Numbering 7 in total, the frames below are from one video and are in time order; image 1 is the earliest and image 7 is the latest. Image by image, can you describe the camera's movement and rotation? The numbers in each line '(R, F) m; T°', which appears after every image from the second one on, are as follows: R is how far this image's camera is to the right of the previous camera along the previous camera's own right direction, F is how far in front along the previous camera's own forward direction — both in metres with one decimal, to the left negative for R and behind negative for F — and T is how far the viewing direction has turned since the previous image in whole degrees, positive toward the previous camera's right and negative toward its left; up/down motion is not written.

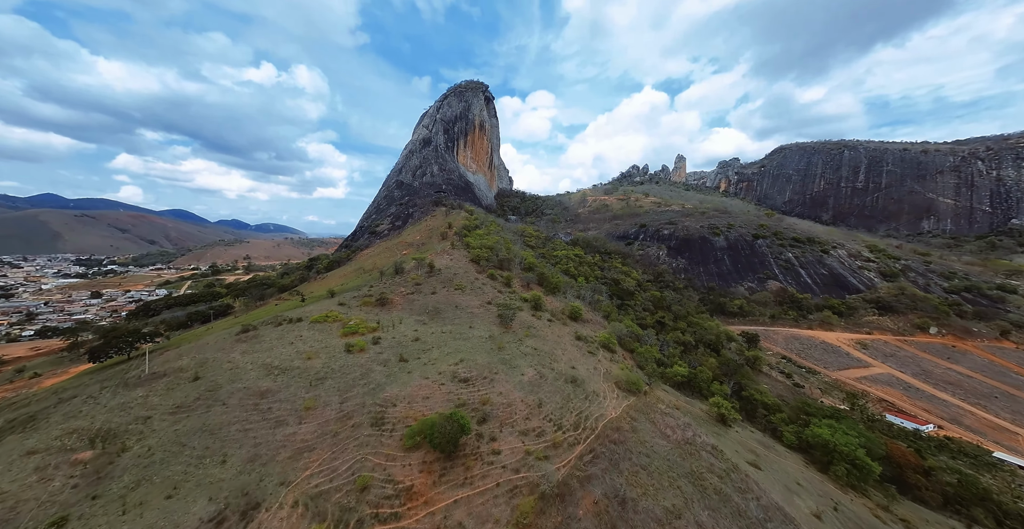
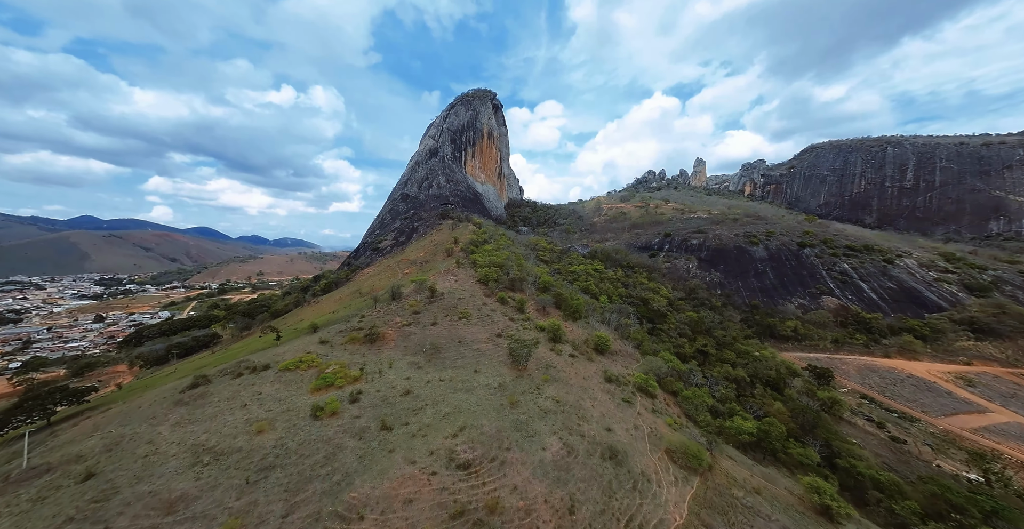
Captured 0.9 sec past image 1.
(-0.1, +4.2) m; -2°
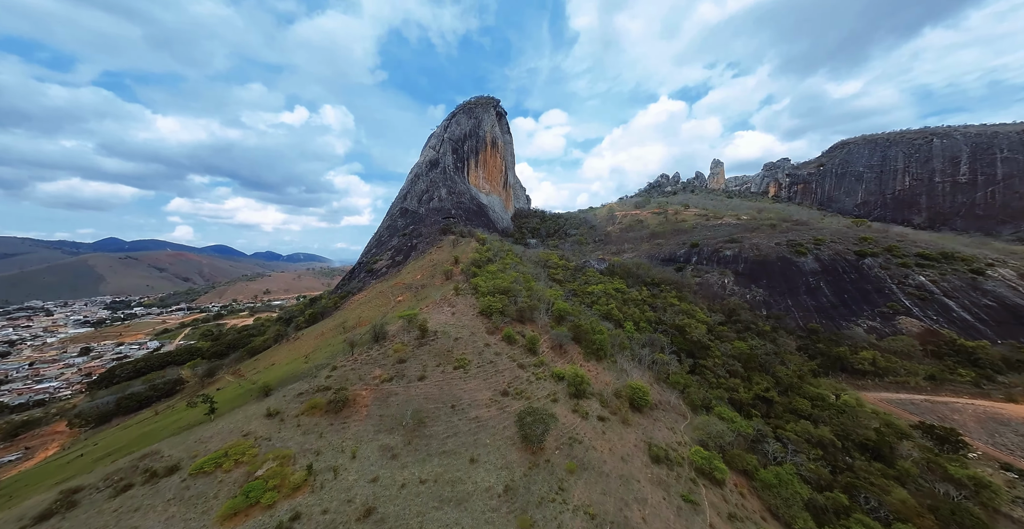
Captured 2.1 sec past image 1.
(+0.1, +5.1) m; -2°
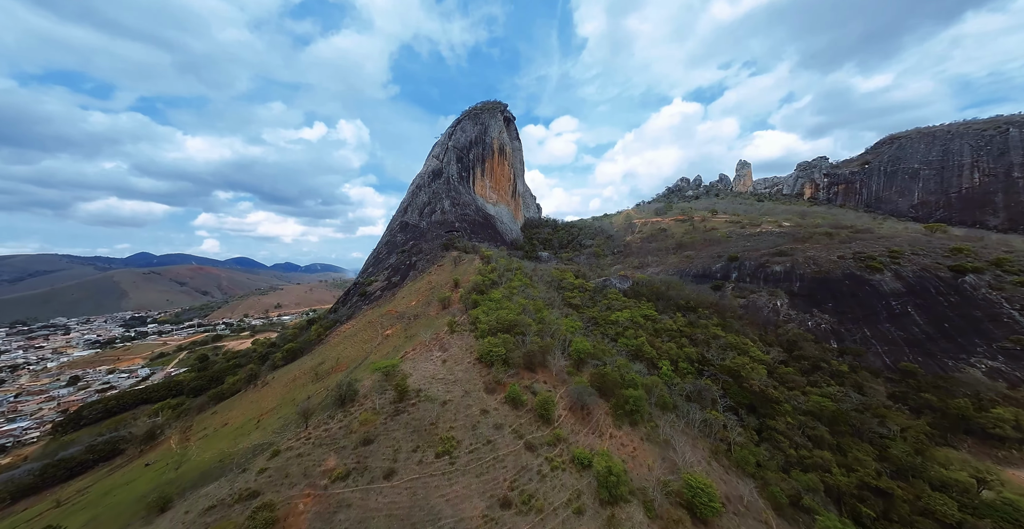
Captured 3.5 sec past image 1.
(+0.5, +5.4) m; -2°
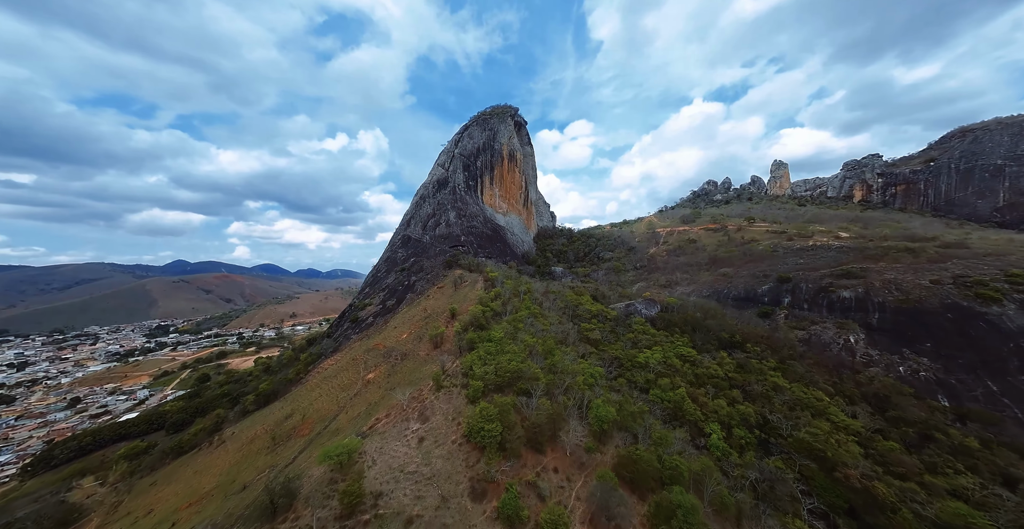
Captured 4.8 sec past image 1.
(+0.9, +5.1) m; -3°
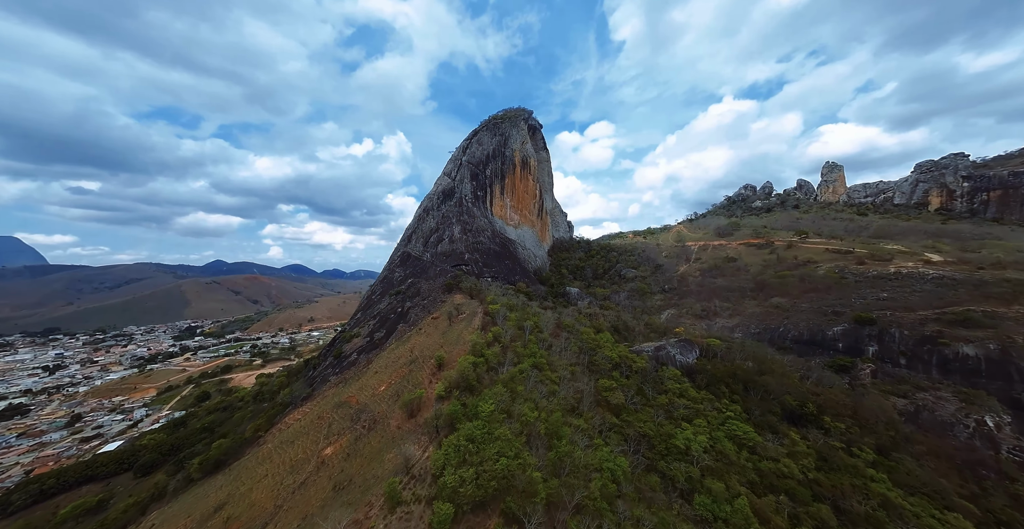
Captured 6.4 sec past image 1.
(+1.4, +5.7) m; -4°
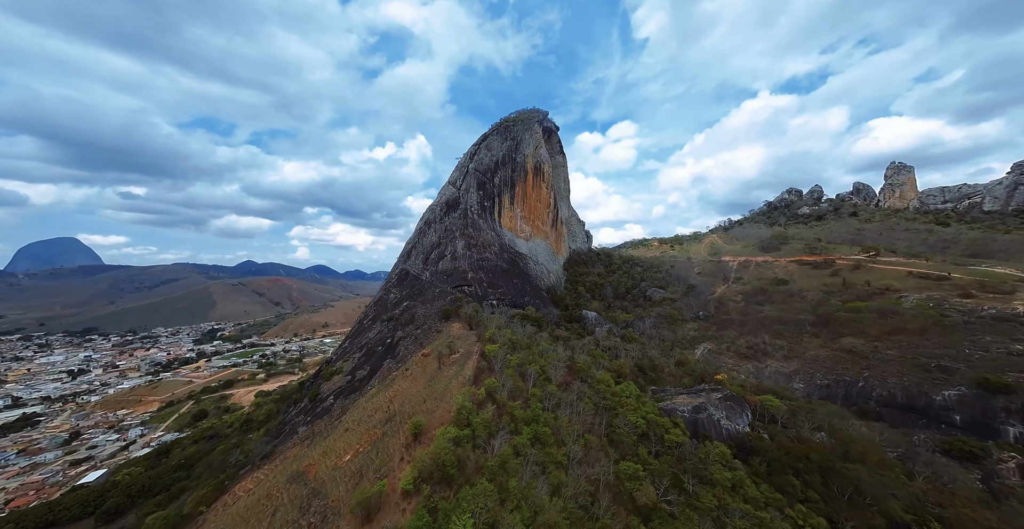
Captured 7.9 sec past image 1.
(+1.3, +5.5) m; -3°
